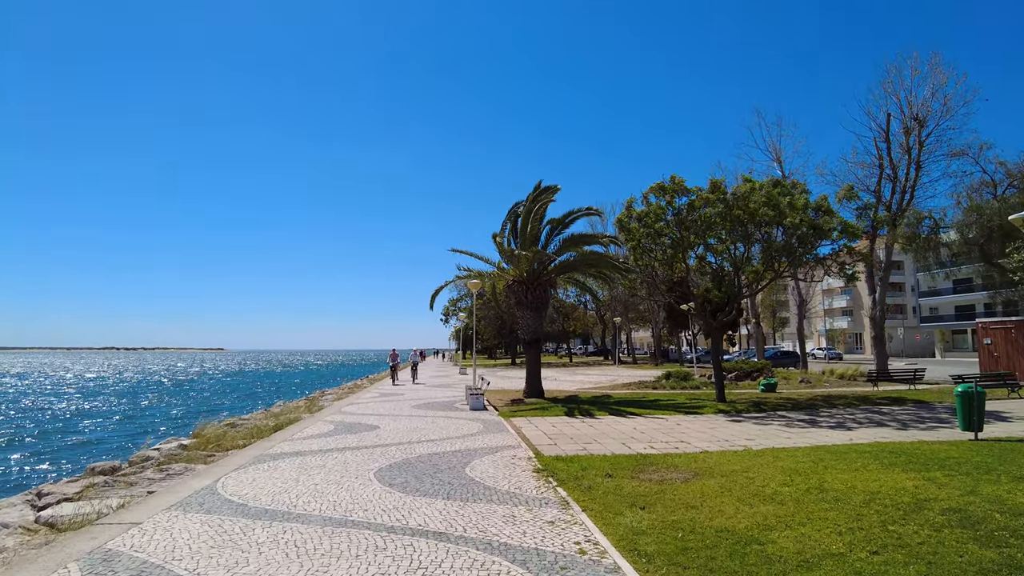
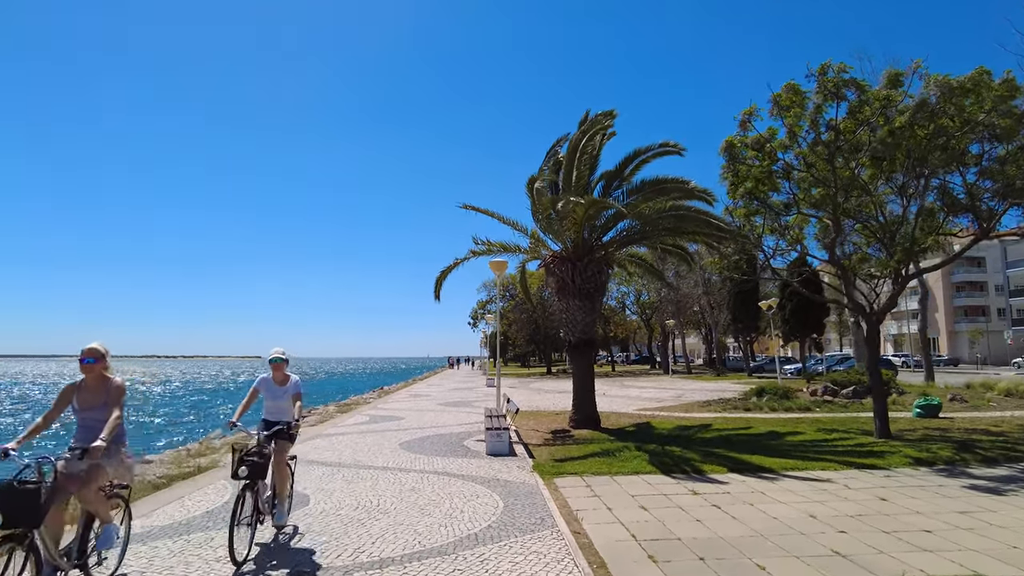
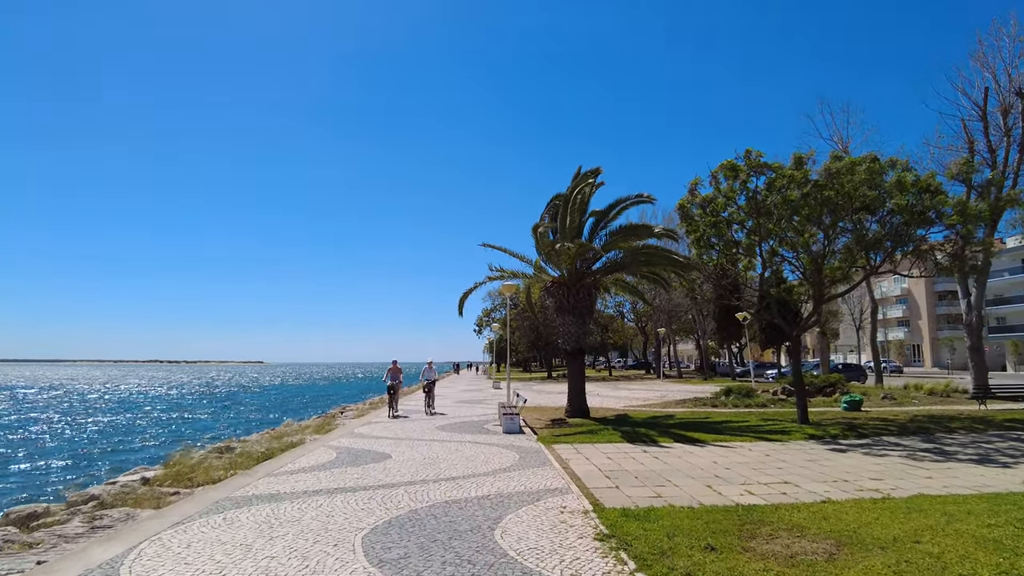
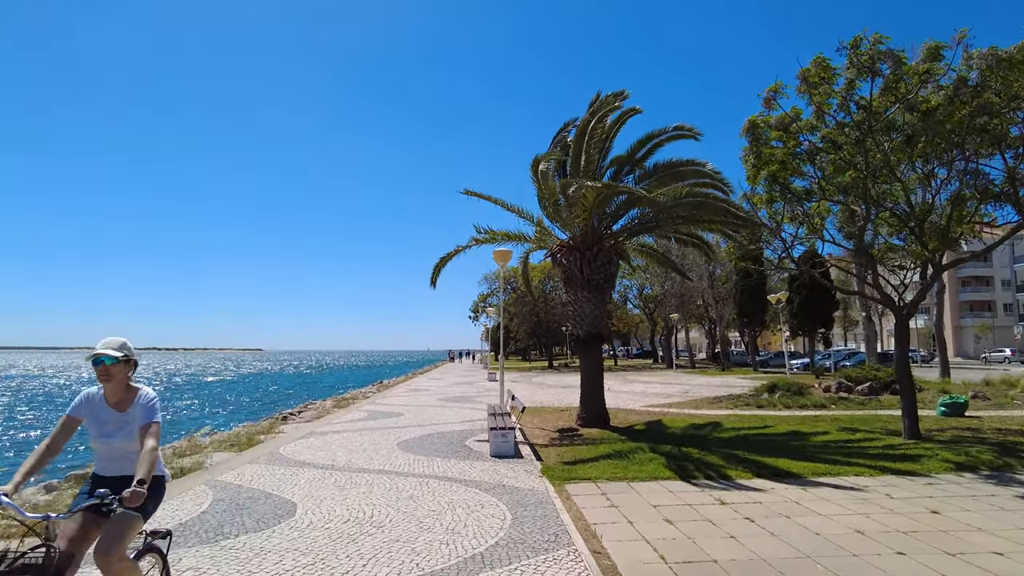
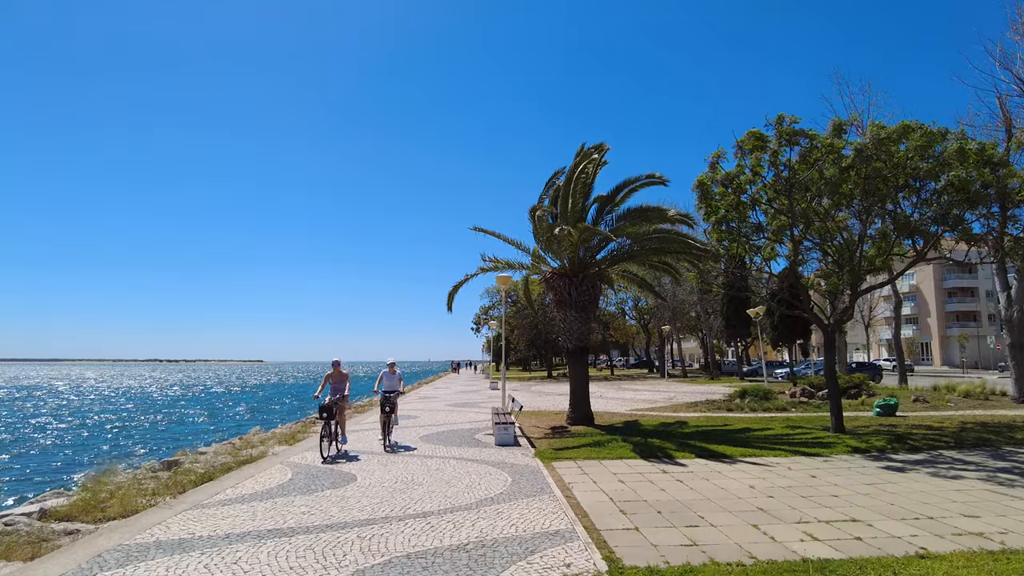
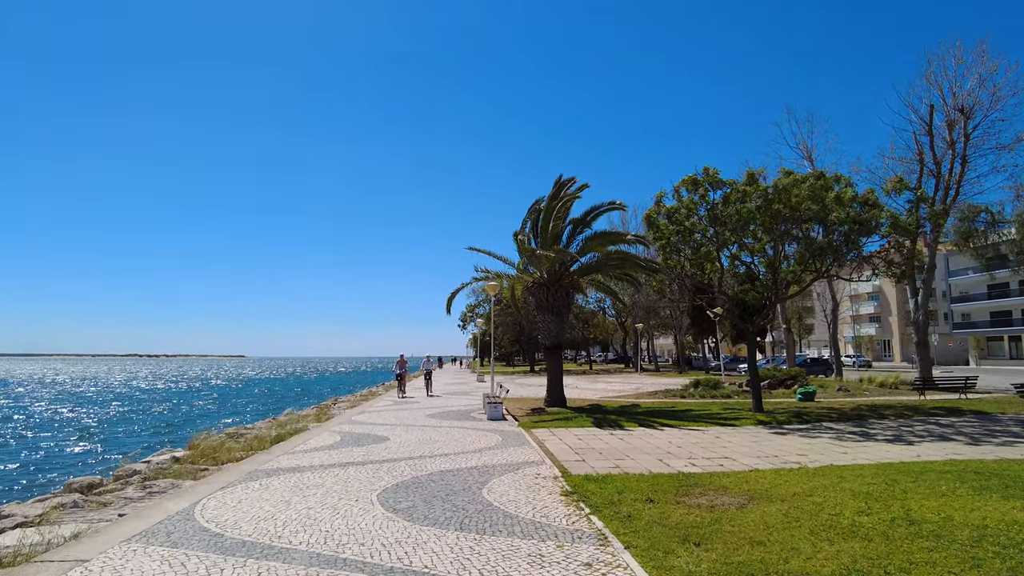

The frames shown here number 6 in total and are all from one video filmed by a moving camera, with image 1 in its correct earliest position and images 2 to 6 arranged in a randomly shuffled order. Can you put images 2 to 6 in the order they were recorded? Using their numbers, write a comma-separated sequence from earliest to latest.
6, 3, 5, 2, 4
